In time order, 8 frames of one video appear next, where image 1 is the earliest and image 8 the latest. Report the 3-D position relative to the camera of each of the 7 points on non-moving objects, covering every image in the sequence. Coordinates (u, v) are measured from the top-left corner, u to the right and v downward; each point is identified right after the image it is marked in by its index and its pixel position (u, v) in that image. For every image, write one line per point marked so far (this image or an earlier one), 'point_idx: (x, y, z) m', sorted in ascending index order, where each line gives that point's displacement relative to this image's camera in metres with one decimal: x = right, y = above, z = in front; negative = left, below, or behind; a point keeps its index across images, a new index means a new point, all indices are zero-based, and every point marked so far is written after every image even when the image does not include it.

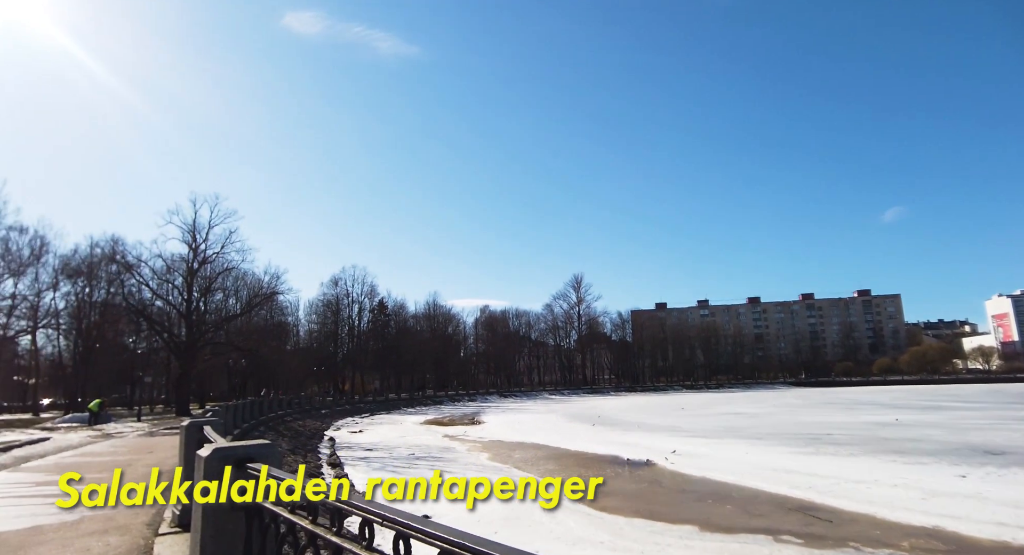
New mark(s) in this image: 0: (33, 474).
0: (-9.3, -3.8, +11.5) m
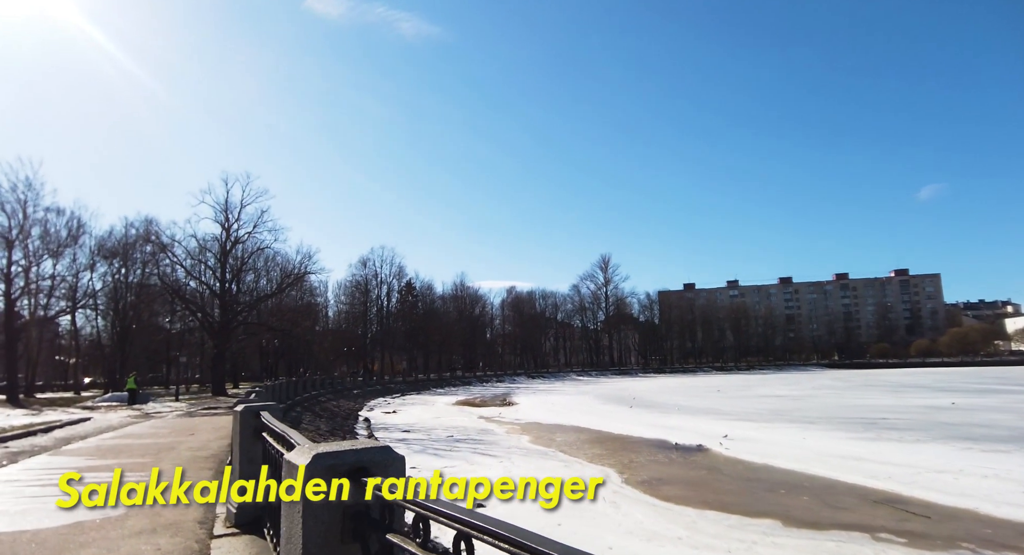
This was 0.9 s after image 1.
0: (-8.1, -3.3, +10.9) m
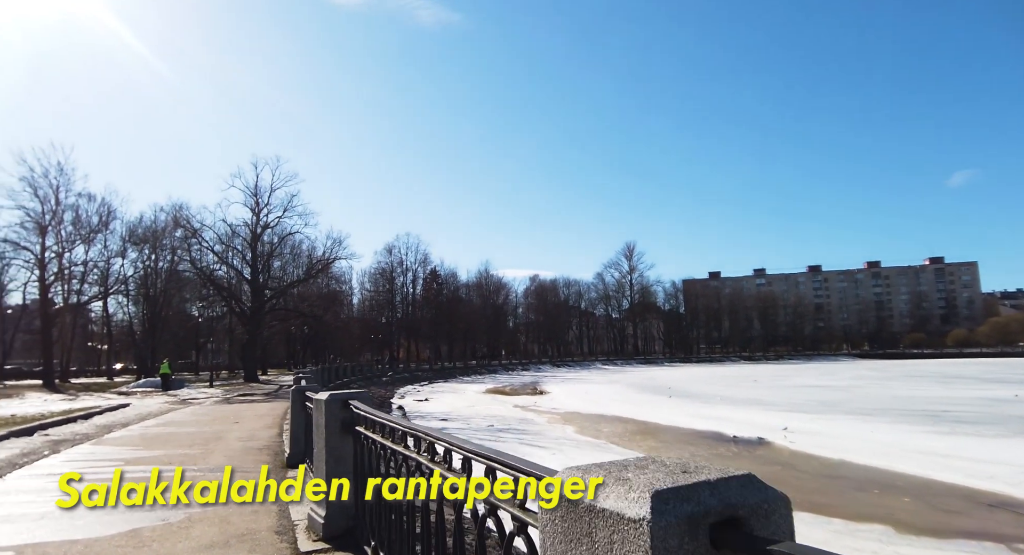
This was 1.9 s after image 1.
0: (-6.7, -2.9, +10.1) m
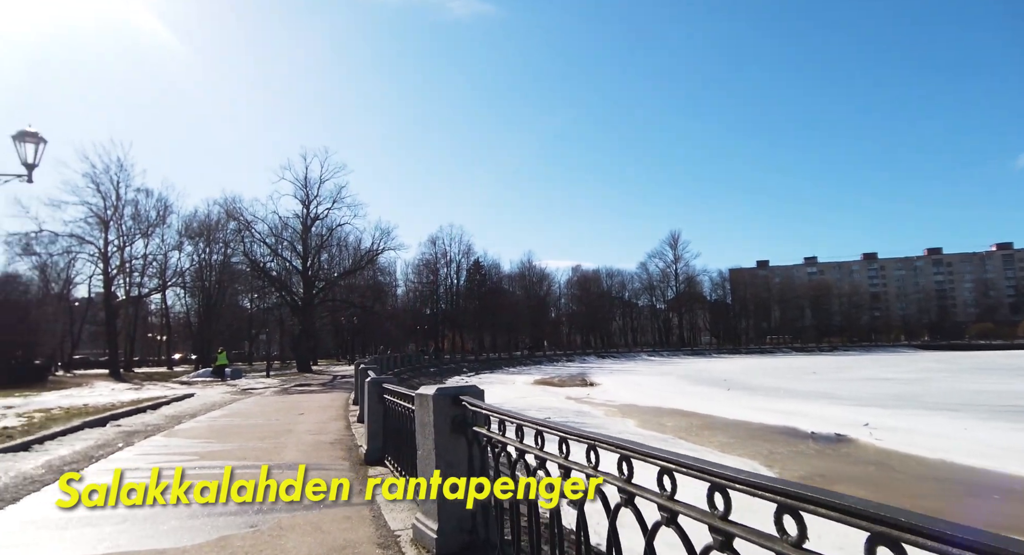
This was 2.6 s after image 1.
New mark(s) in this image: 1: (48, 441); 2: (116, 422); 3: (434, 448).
0: (-5.4, -2.7, +9.7) m
1: (-7.0, -2.4, +8.9) m
2: (-7.6, -2.8, +11.5) m
3: (-0.6, -1.3, +4.4) m
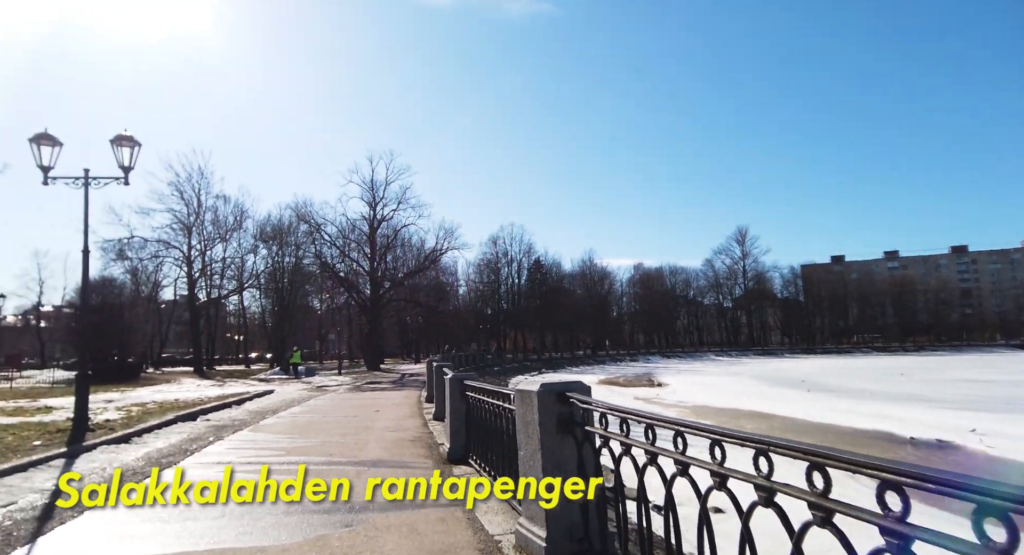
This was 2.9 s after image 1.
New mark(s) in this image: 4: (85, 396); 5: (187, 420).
0: (-4.0, -2.6, +9.9) m
1: (-5.7, -2.4, +9.2) m
2: (-6.1, -2.8, +11.8) m
3: (+0.2, -1.2, +4.1) m
4: (-6.5, -1.8, +9.0) m
5: (-6.1, -2.7, +11.2) m
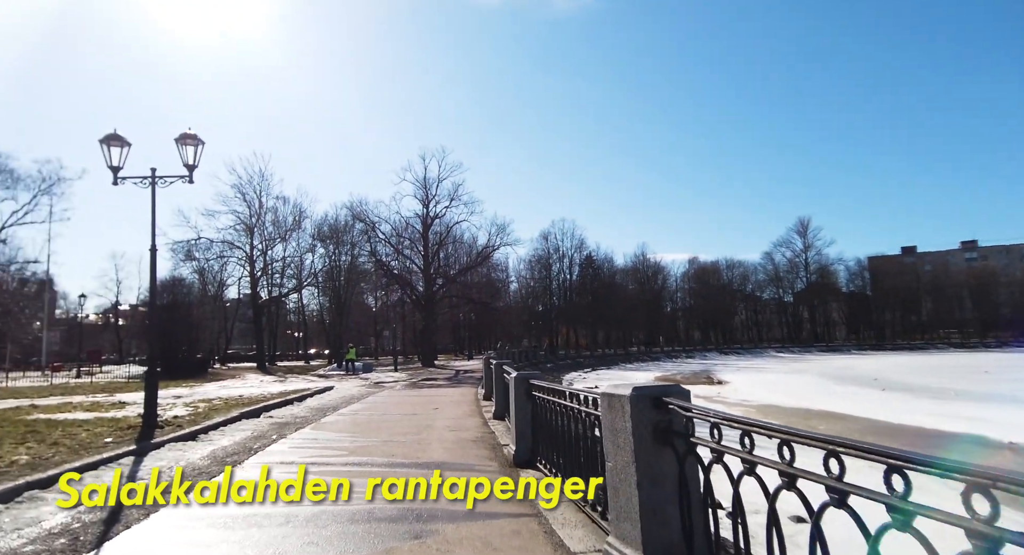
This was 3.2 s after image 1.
0: (-3.0, -2.5, +9.8) m
1: (-4.7, -2.4, +9.2) m
2: (-4.9, -2.7, +11.9) m
3: (+0.7, -1.1, +3.6) m
4: (-5.5, -1.7, +9.1) m
5: (-4.9, -2.6, +11.3) m
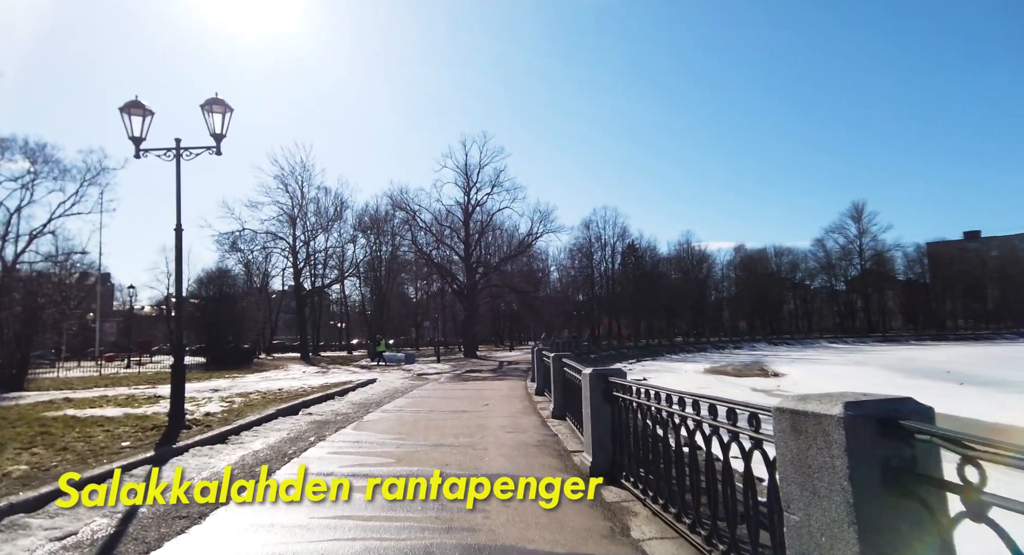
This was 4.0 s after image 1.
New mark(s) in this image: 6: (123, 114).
0: (-2.0, -2.3, +8.7) m
1: (-3.7, -2.1, +8.3) m
2: (-3.8, -2.4, +10.9) m
3: (+1.3, -0.9, +2.3) m
4: (-4.6, -1.5, +8.2) m
5: (-3.9, -2.4, +10.3) m
6: (-5.5, +2.3, +8.4) m
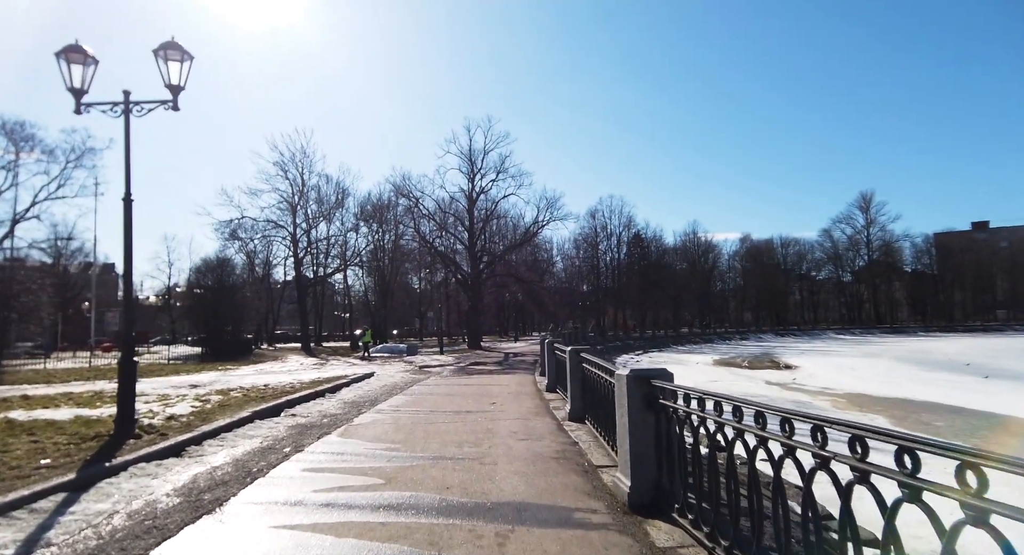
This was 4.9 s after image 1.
0: (-1.8, -2.0, +7.4) m
1: (-3.6, -1.9, +7.0) m
2: (-3.6, -2.2, +9.6) m
3: (+1.4, -0.8, +0.9) m
4: (-4.4, -1.3, +6.9) m
5: (-3.7, -2.1, +9.0) m
6: (-5.3, +2.5, +7.0) m
